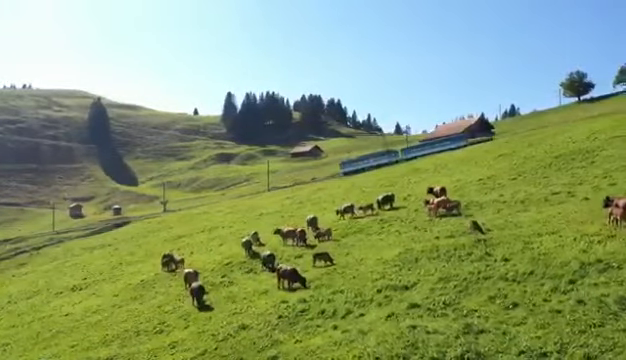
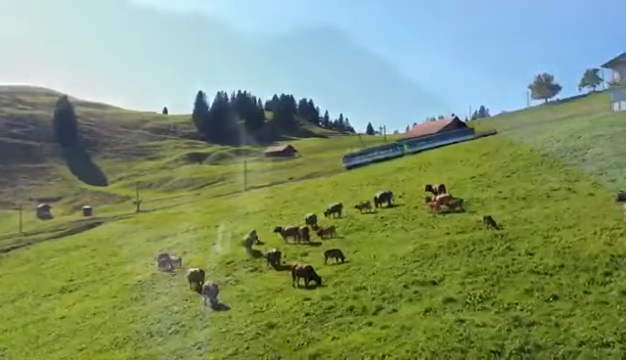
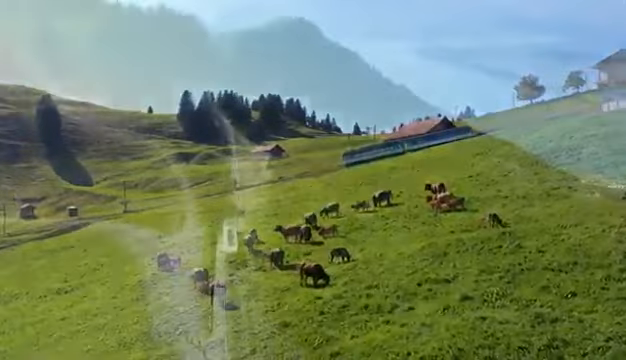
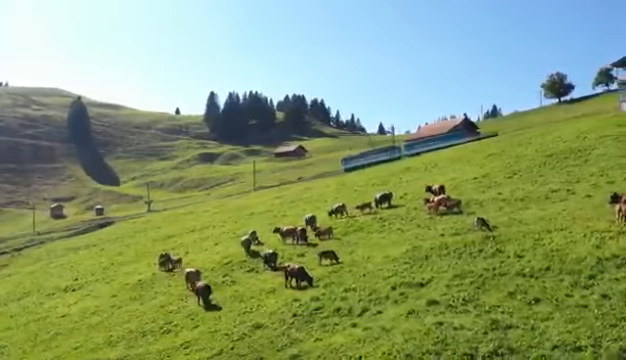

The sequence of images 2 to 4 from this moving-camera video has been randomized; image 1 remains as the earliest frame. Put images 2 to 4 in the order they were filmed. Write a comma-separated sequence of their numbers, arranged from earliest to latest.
4, 2, 3
